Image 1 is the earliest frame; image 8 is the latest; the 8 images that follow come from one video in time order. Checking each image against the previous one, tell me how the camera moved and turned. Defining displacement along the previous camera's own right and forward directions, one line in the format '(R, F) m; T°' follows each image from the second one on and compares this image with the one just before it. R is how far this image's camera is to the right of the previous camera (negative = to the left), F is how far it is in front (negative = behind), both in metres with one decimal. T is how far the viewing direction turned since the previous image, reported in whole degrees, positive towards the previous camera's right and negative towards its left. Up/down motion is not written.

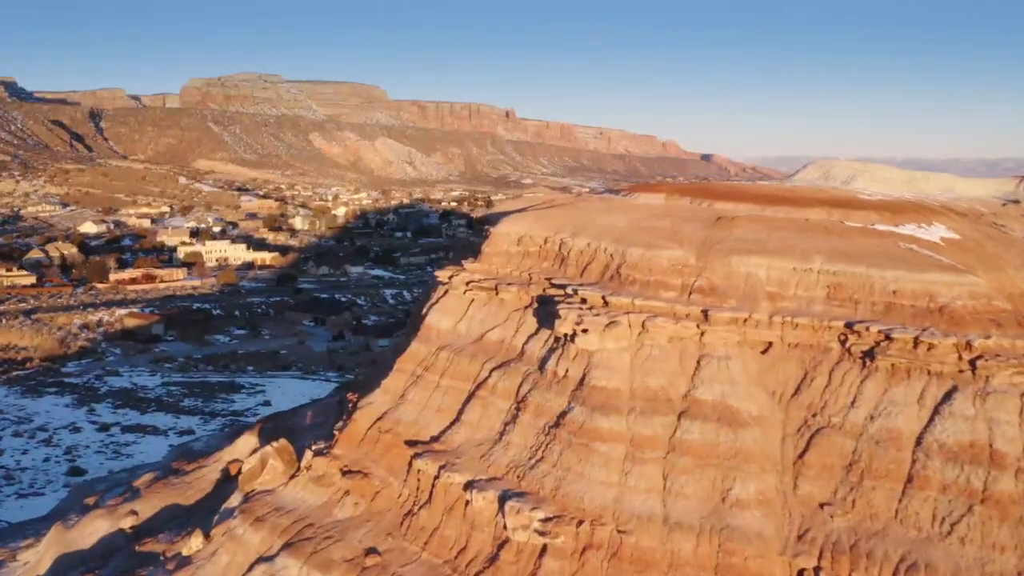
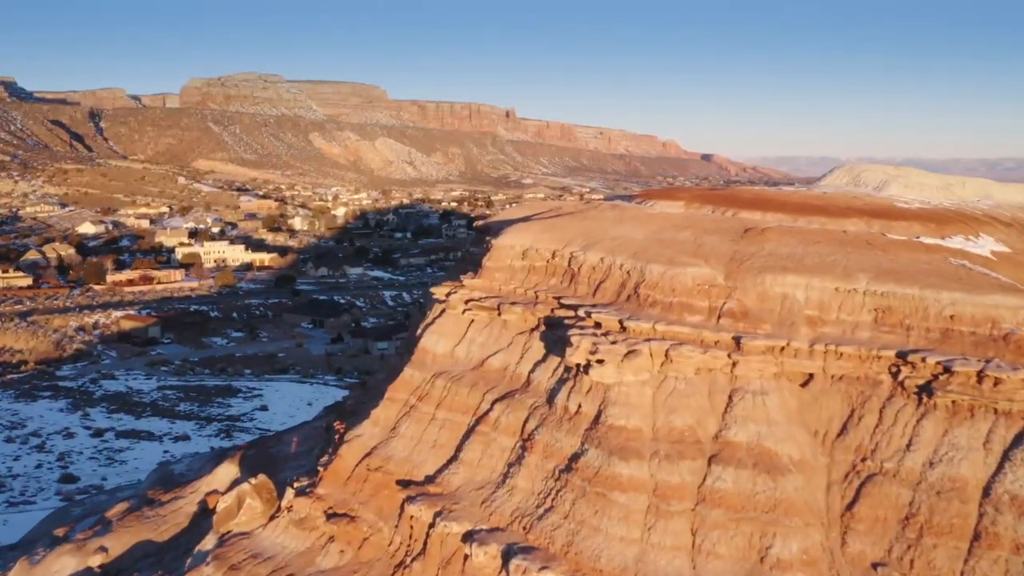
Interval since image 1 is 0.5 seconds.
(0.0, +0.4) m; 0°
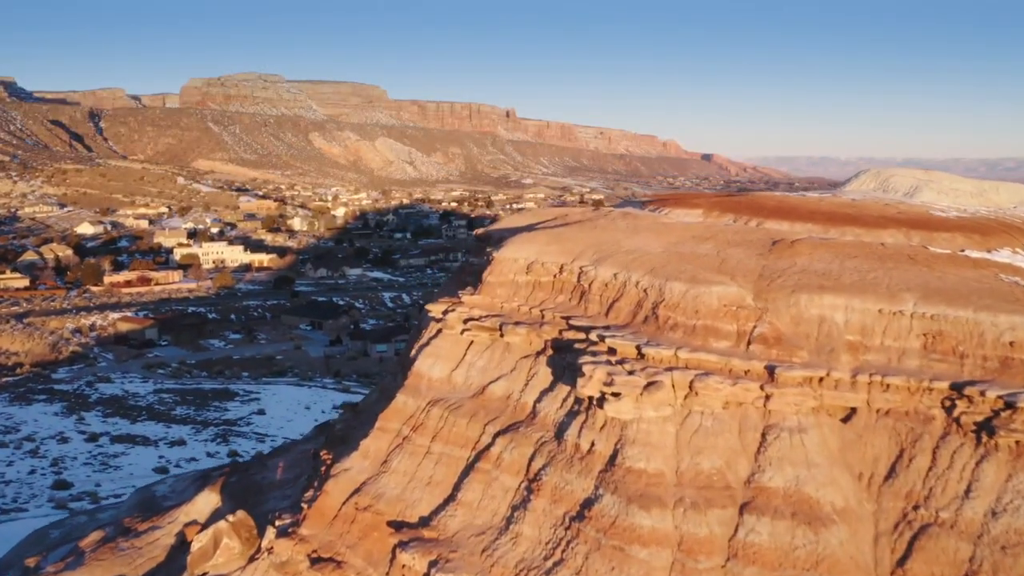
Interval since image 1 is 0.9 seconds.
(0.0, +0.3) m; 0°
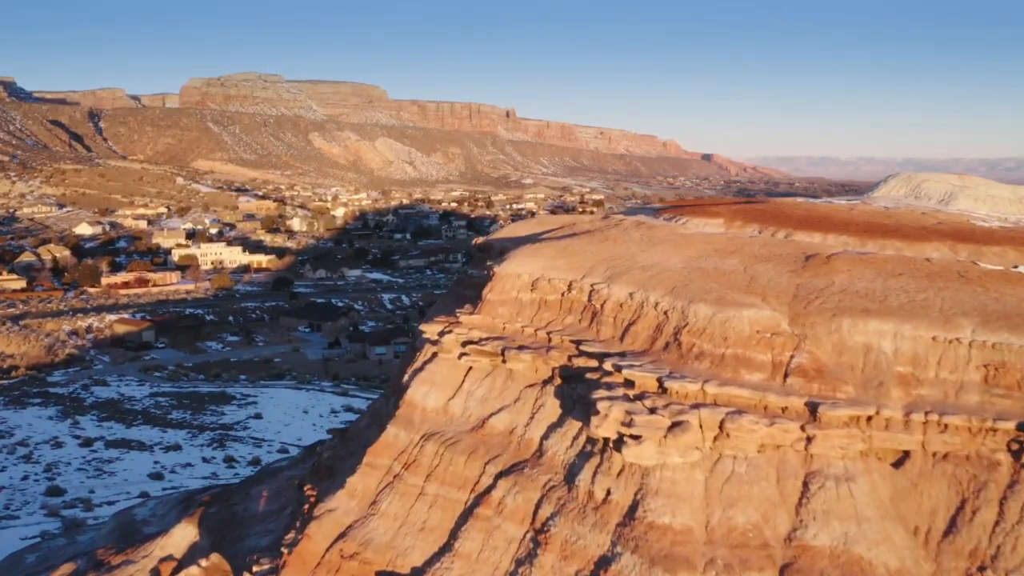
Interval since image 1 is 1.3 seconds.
(0.0, +0.3) m; 0°
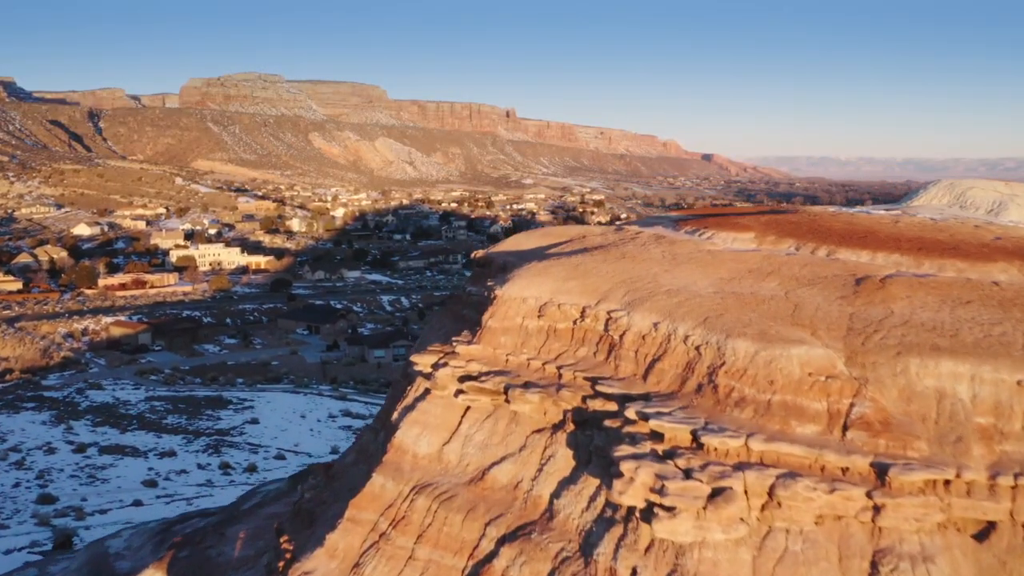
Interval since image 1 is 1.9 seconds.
(0.0, +0.4) m; 0°
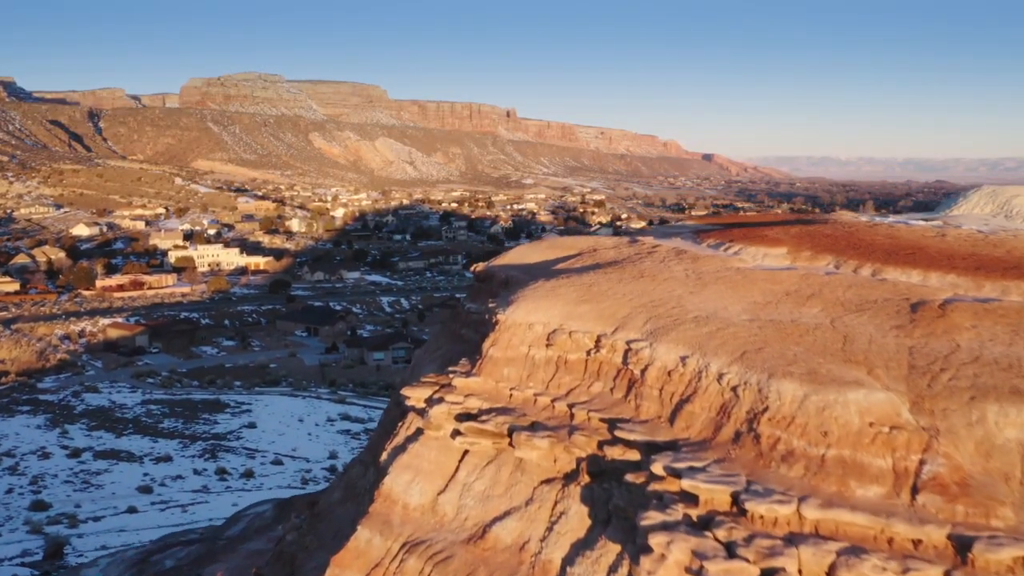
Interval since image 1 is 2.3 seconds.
(0.0, +0.3) m; 0°
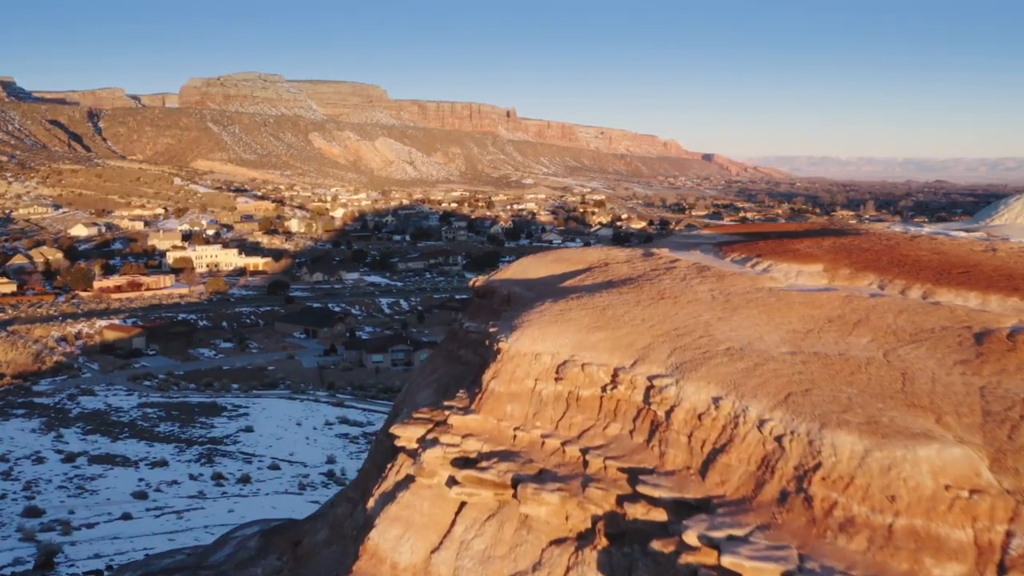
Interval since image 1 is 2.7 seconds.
(0.0, +0.3) m; 0°
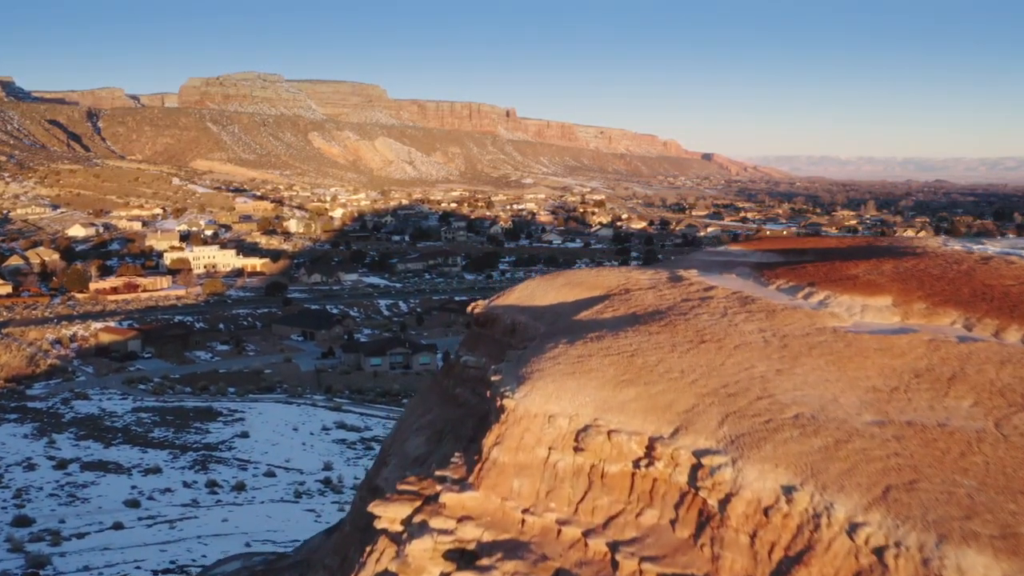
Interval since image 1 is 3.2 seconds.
(0.0, +0.4) m; 0°
